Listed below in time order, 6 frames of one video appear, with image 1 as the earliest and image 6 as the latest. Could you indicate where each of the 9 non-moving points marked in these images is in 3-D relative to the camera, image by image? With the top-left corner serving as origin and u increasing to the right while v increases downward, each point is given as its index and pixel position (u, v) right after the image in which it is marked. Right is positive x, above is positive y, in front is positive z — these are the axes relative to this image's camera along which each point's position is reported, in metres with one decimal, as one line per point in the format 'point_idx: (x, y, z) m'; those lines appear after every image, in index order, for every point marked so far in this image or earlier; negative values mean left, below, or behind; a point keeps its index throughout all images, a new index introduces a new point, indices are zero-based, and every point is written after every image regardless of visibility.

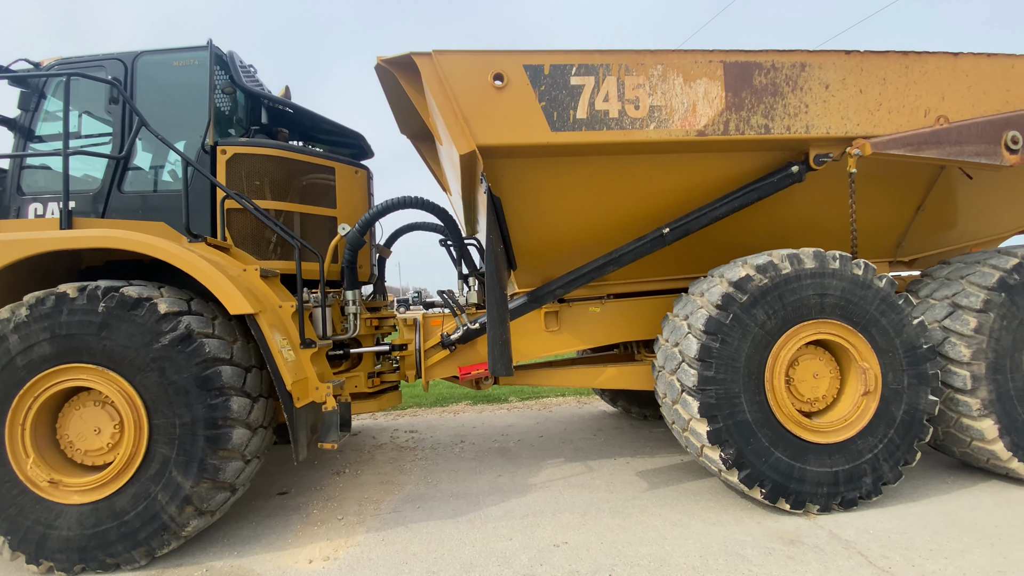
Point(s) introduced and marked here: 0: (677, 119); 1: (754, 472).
0: (+0.9, +0.9, +2.5) m
1: (+1.3, -0.9, +2.5) m
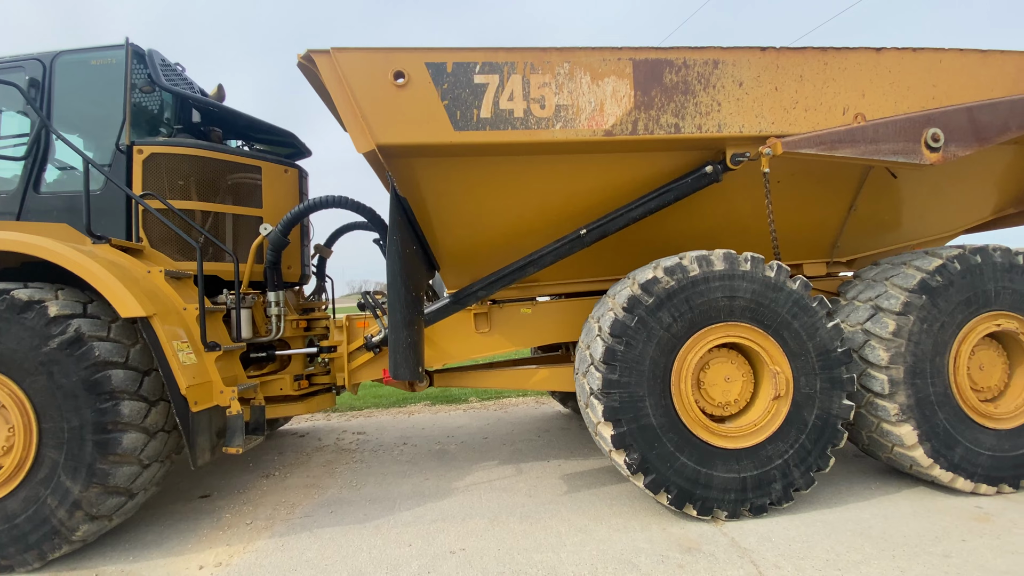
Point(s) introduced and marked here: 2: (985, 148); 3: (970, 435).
0: (+0.4, +0.9, +2.5) m
1: (+0.7, -1.0, +2.4) m
2: (+2.6, +0.8, +2.6) m
3: (+2.5, -0.8, +2.6) m
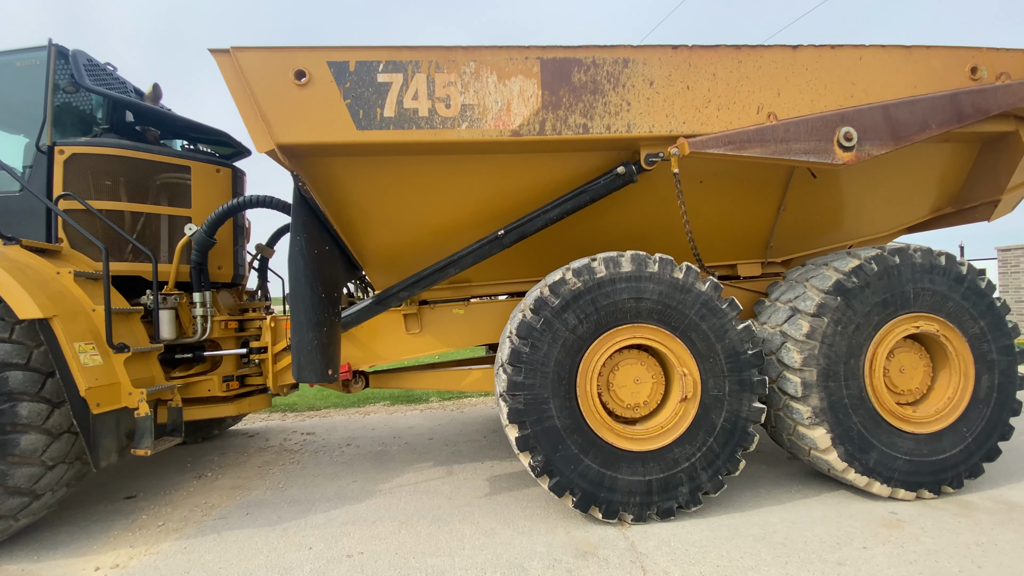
0: (-0.1, +0.9, +2.5) m
1: (+0.3, -1.0, +2.4) m
2: (+2.1, +0.7, +2.6) m
3: (+2.0, -0.8, +2.6) m
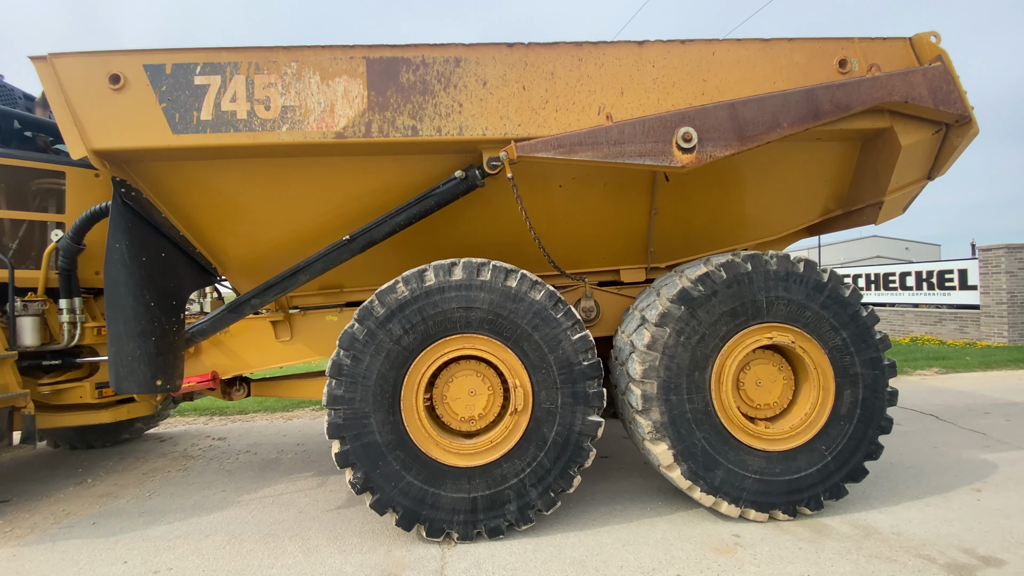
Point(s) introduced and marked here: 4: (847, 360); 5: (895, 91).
0: (-1.0, +0.8, +2.4) m
1: (-0.6, -1.0, +2.3) m
2: (+1.2, +0.7, +2.4) m
3: (+1.1, -0.9, +2.4) m
4: (+1.7, -0.4, +2.5) m
5: (+2.0, +1.0, +2.5) m
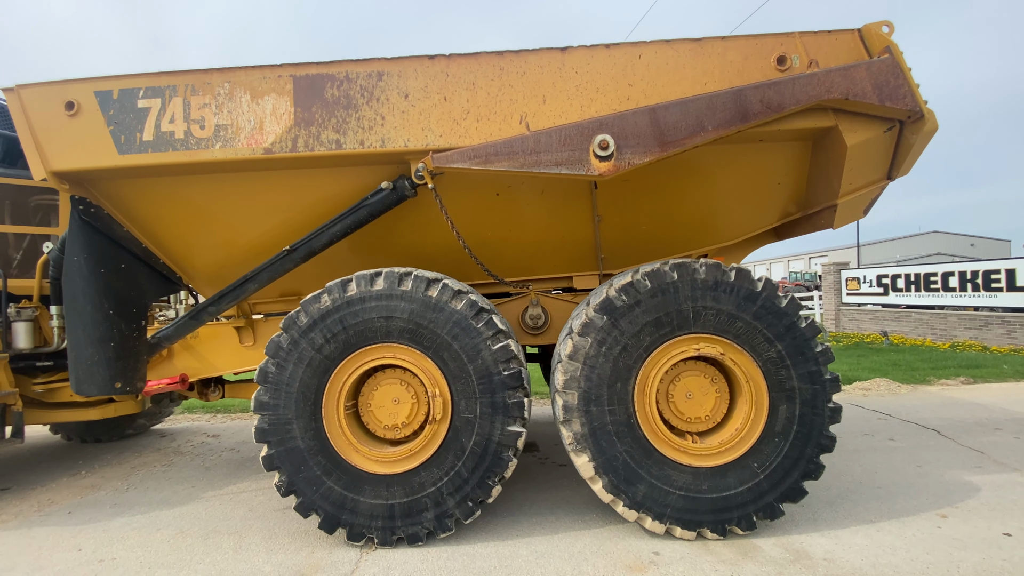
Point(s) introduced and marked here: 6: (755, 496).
0: (-1.4, +0.8, +2.5) m
1: (-1.0, -1.1, +2.4) m
2: (+0.8, +0.7, +2.3) m
3: (+0.7, -0.9, +2.4) m
4: (+1.3, -0.4, +2.4) m
5: (+1.6, +1.0, +2.3) m
6: (+1.2, -1.0, +2.3) m
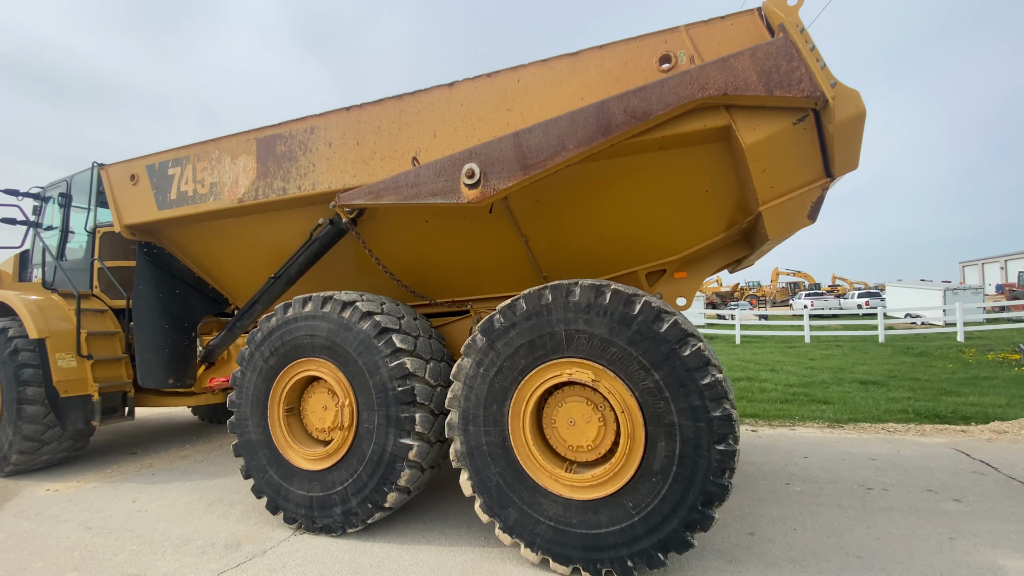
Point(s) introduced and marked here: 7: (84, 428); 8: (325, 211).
0: (-1.9, +0.6, +3.2) m
1: (-1.6, -1.2, +2.9) m
2: (+0.1, +0.5, +2.3) m
3: (+0.1, -1.0, +2.3) m
4: (+0.7, -0.5, +2.1) m
5: (+0.8, +0.9, +2.0) m
6: (+0.5, -1.1, +2.1) m
7: (-3.6, -1.2, +4.0) m
8: (-1.2, +0.5, +3.1) m
